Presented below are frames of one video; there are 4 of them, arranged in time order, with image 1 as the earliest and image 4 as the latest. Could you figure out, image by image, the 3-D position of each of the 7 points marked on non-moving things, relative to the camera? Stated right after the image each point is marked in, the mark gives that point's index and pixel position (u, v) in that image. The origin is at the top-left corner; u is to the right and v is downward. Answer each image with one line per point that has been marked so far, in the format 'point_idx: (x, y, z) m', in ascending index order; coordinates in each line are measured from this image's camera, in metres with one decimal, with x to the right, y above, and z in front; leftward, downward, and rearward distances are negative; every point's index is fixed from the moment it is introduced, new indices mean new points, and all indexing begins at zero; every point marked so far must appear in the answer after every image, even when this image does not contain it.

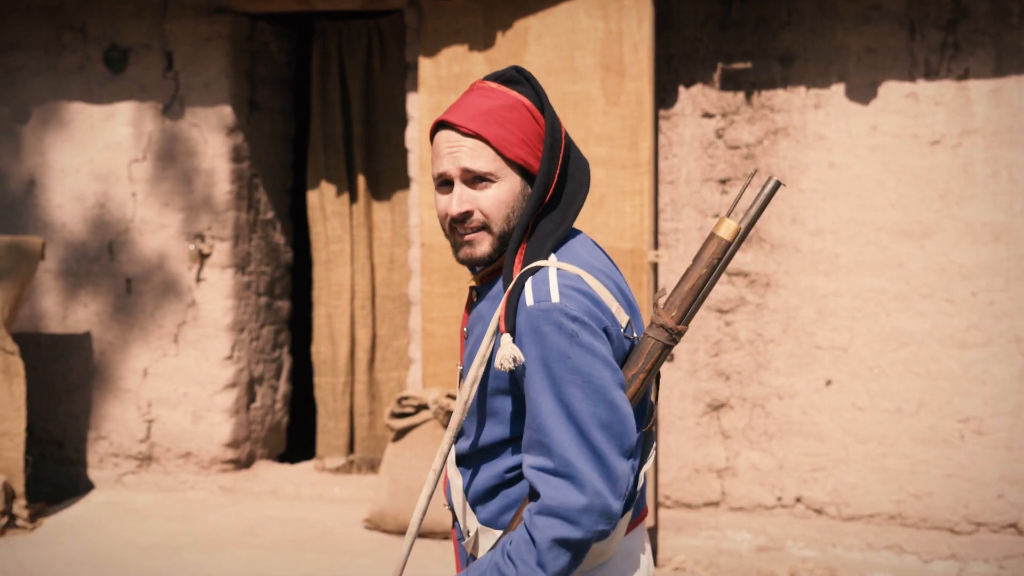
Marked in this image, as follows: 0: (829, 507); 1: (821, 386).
0: (+0.8, -0.5, +3.6) m
1: (+0.8, -0.2, +3.6) m
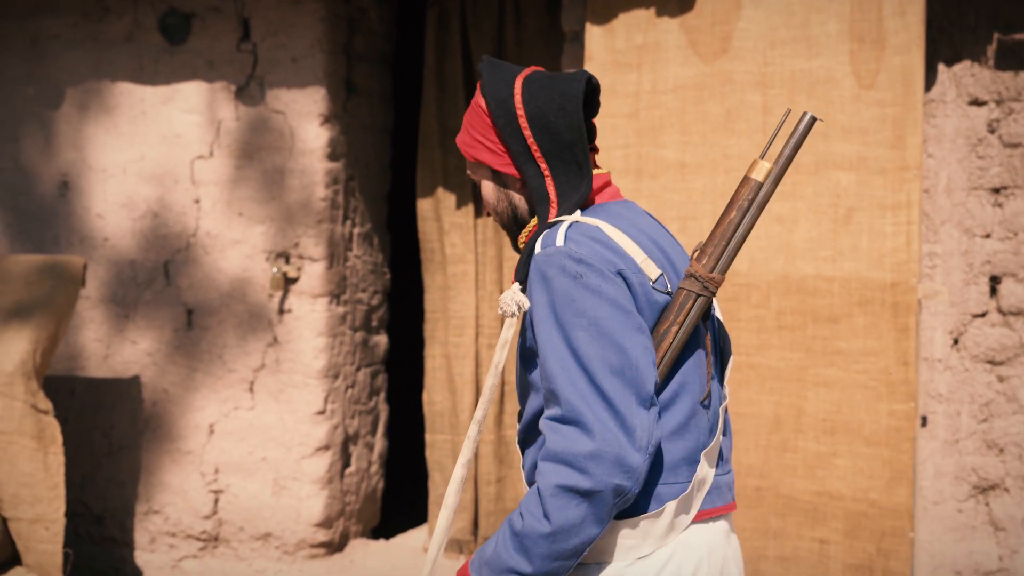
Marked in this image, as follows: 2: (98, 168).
0: (+1.2, -0.6, +2.7) m
1: (+1.1, -0.3, +2.7) m
2: (-0.9, +0.3, +3.3) m
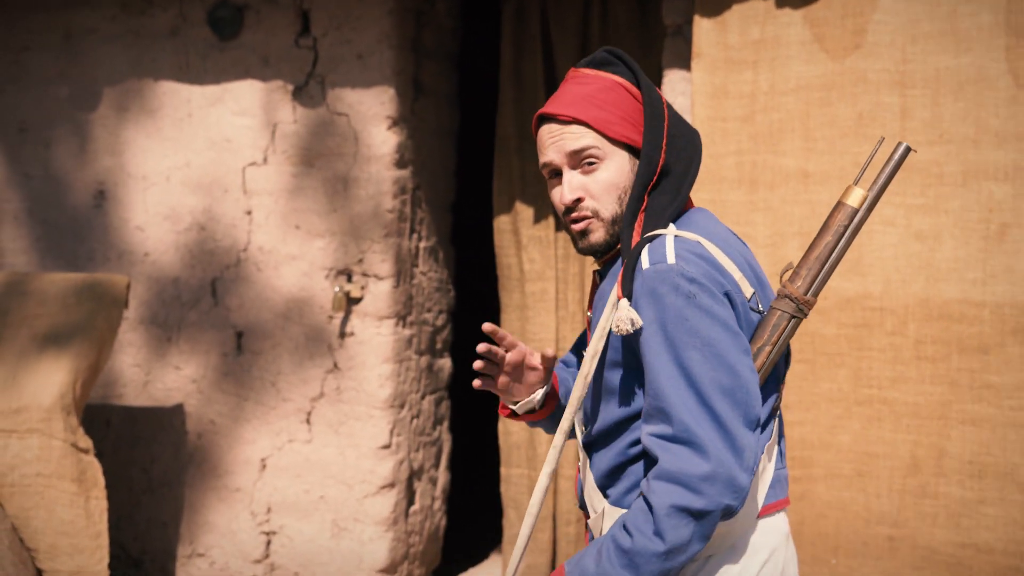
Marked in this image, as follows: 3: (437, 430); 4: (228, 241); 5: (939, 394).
0: (+1.3, -0.7, +2.4) m
1: (+1.3, -0.4, +2.4) m
2: (-0.8, +0.2, +3.0) m
3: (-0.2, -0.3, +3.2) m
4: (-0.6, +0.1, +2.9) m
5: (+0.7, -0.2, +2.4) m
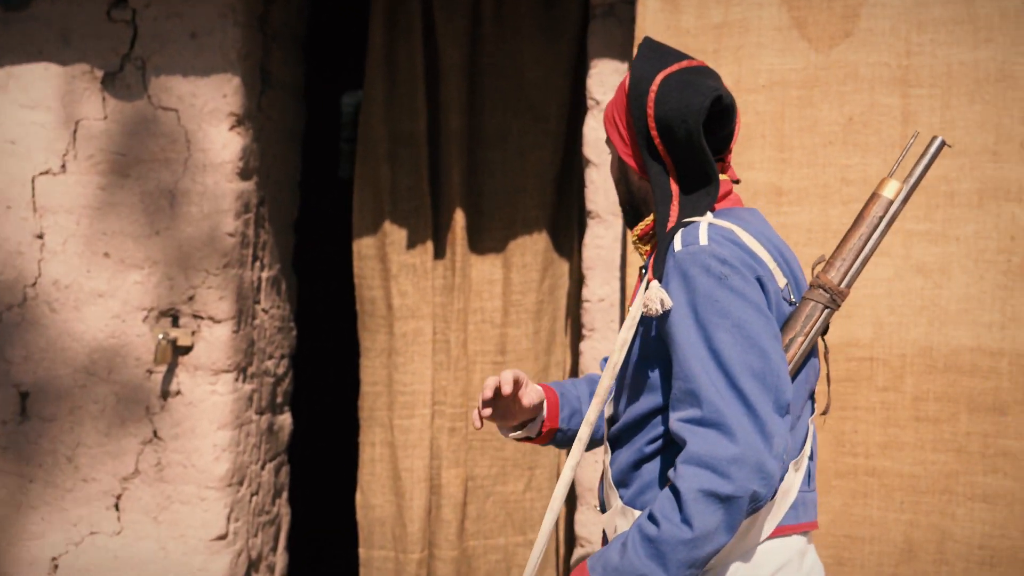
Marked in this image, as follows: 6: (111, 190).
0: (+1.2, -0.7, +2.1) m
1: (+1.2, -0.4, +2.1) m
2: (-1.0, +0.2, +2.2) m
3: (-0.4, -0.4, +2.5) m
4: (-0.8, 0.0, +2.2) m
5: (+0.6, -0.2, +2.0) m
6: (-0.6, +0.1, +2.2) m
